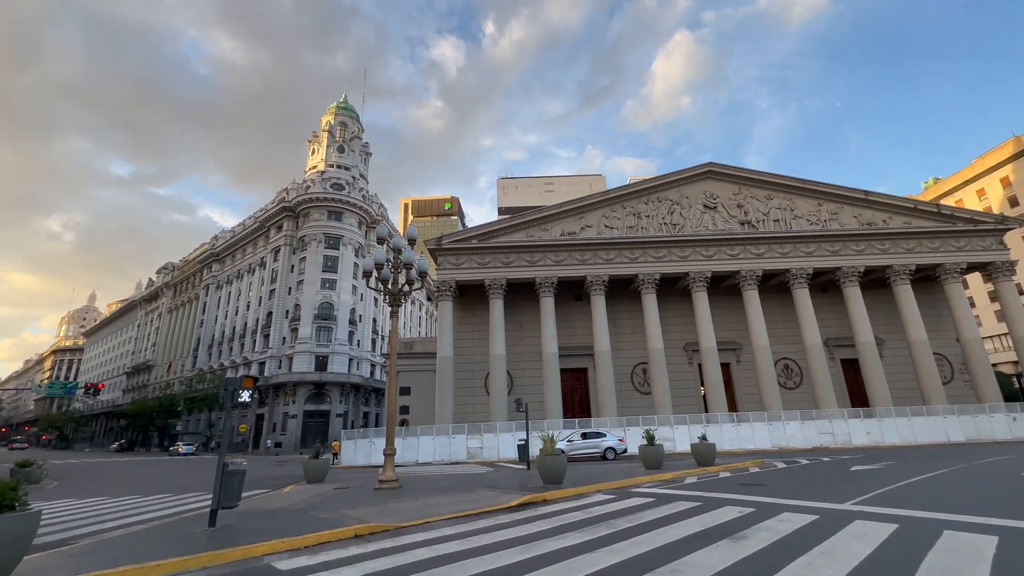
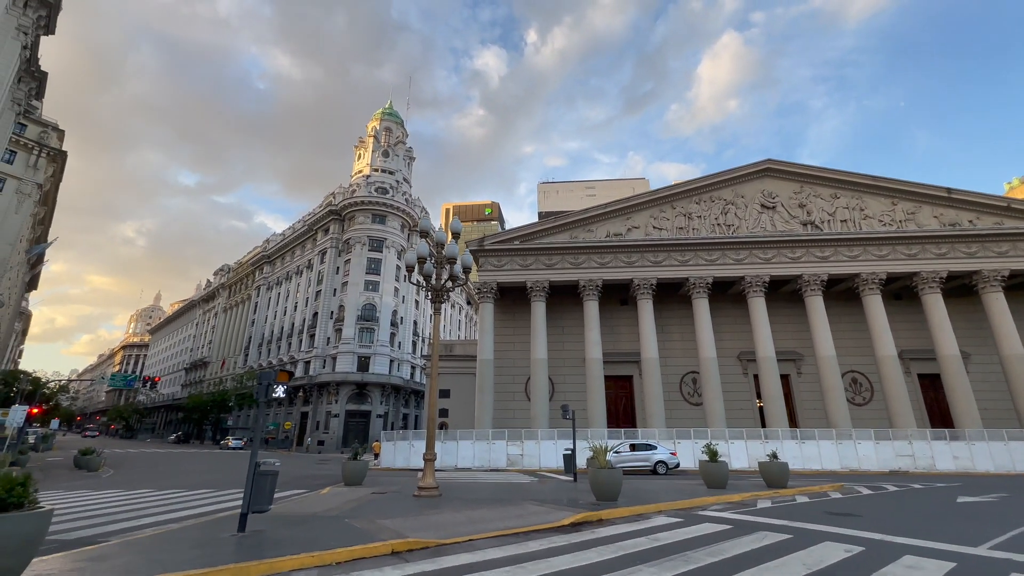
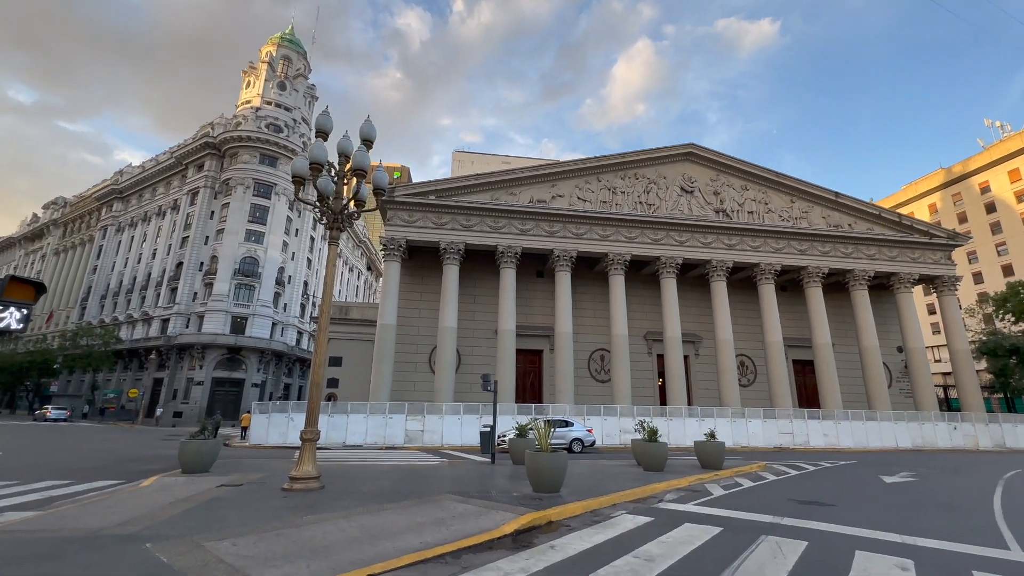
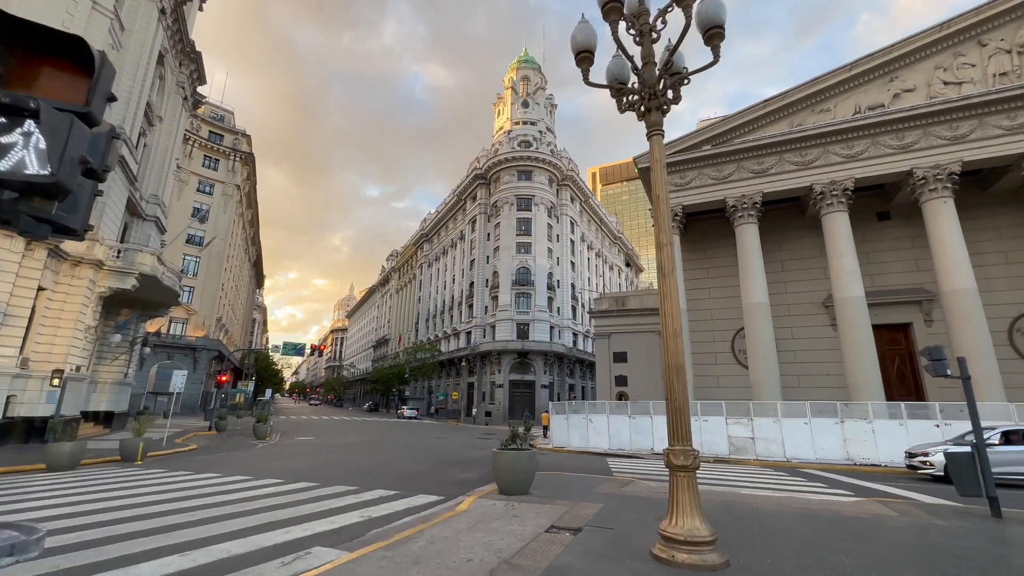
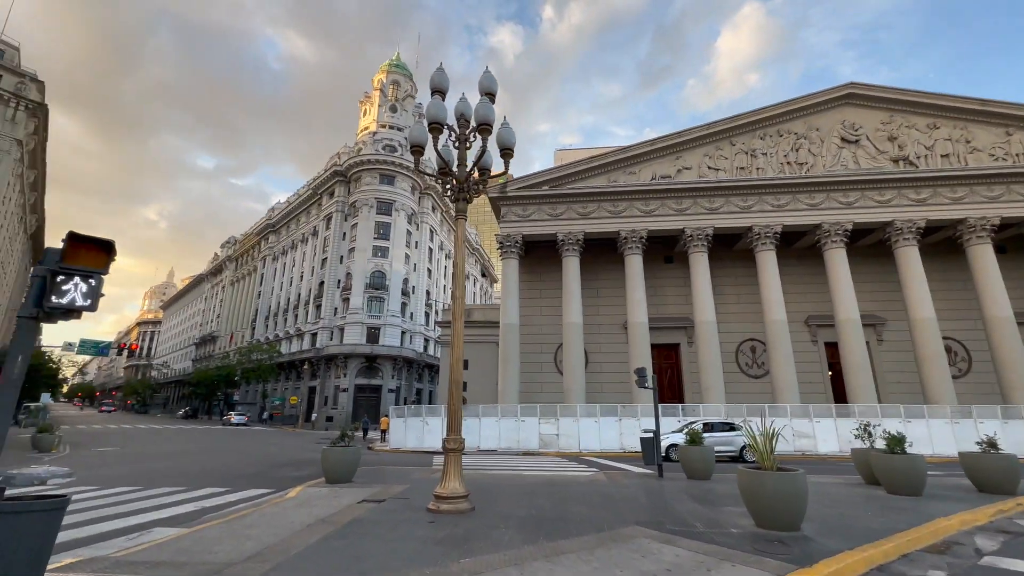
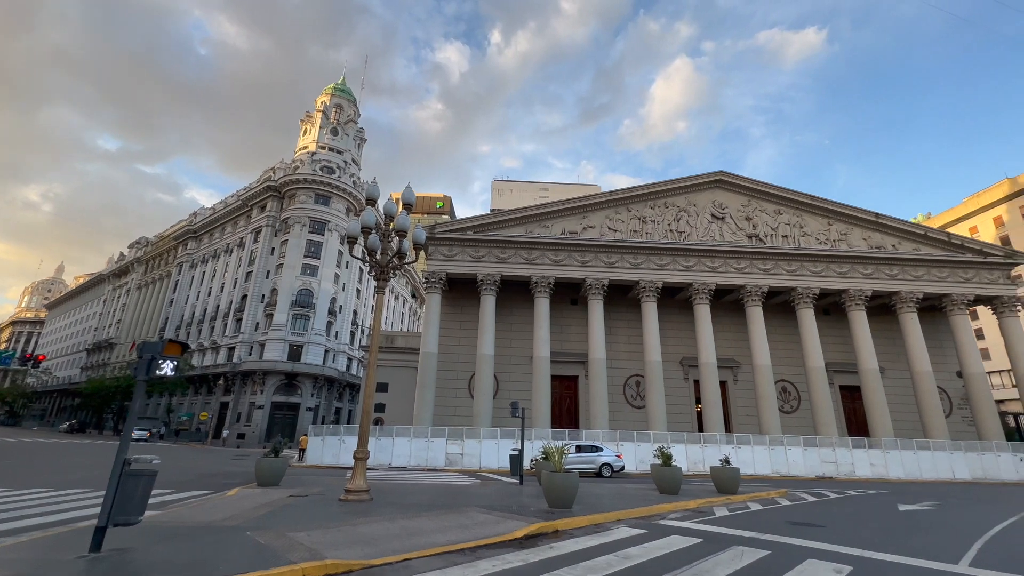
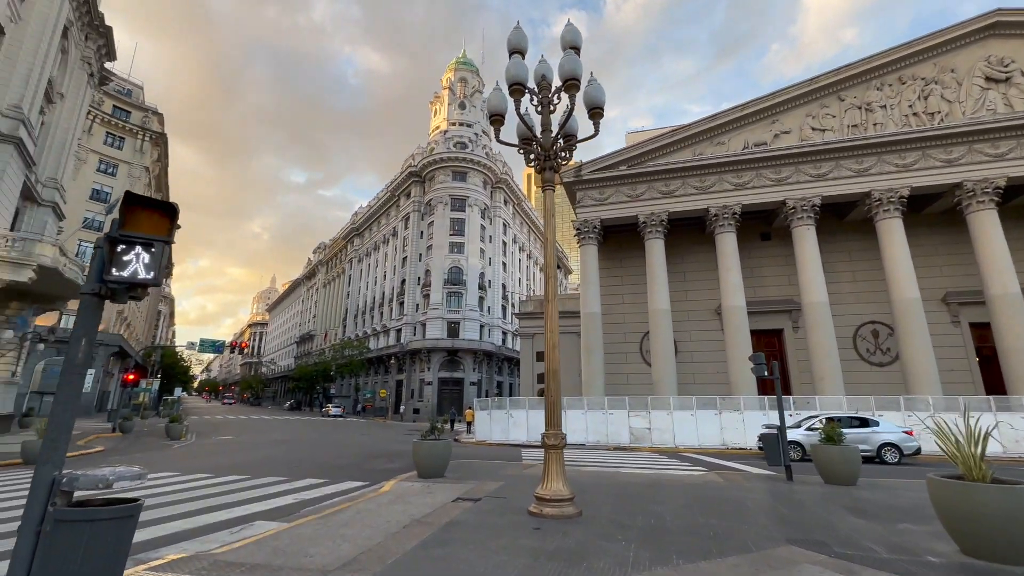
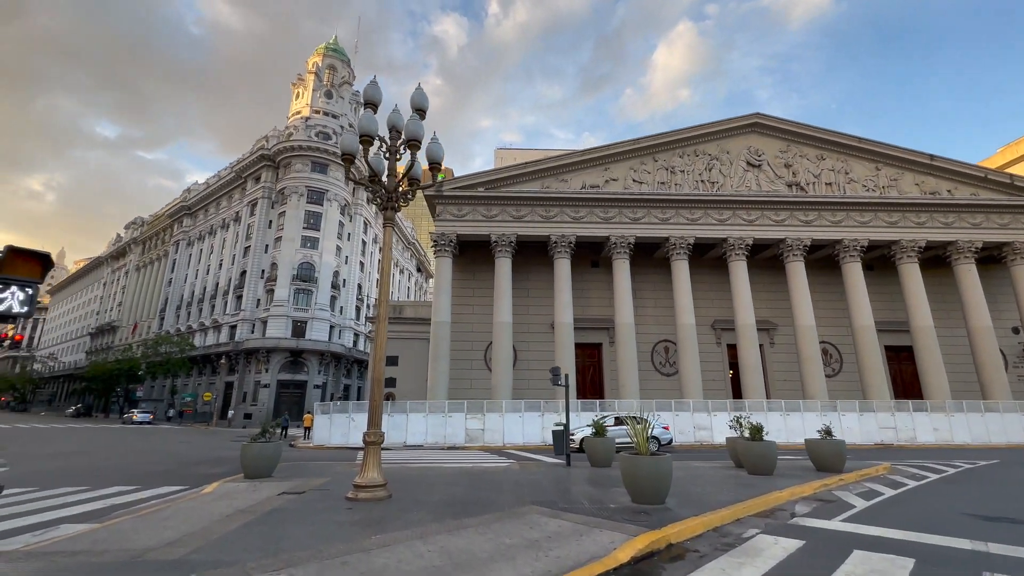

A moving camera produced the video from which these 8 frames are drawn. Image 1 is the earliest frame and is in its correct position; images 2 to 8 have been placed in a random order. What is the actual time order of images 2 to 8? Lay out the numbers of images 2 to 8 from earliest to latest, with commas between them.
2, 6, 3, 8, 5, 7, 4
